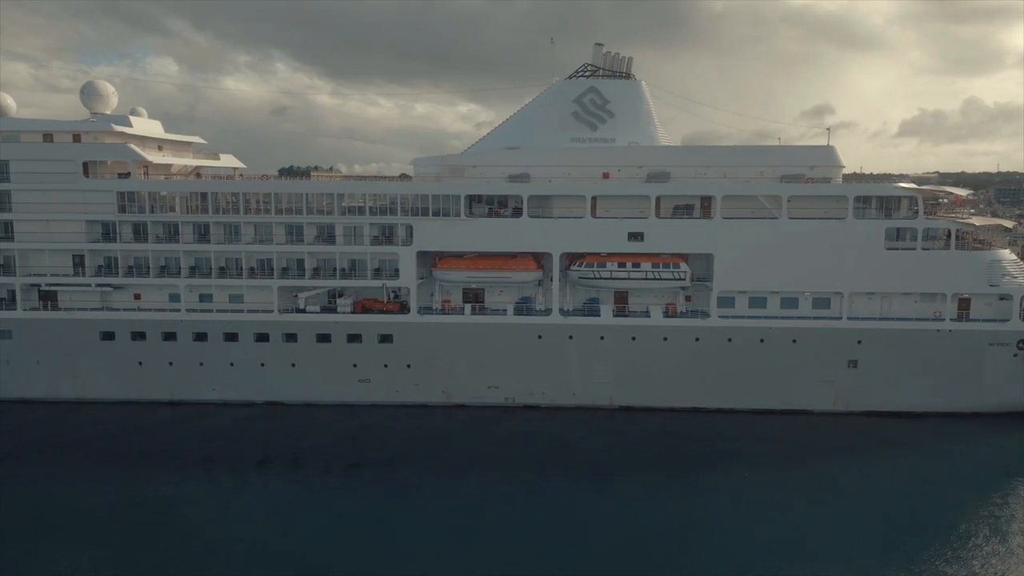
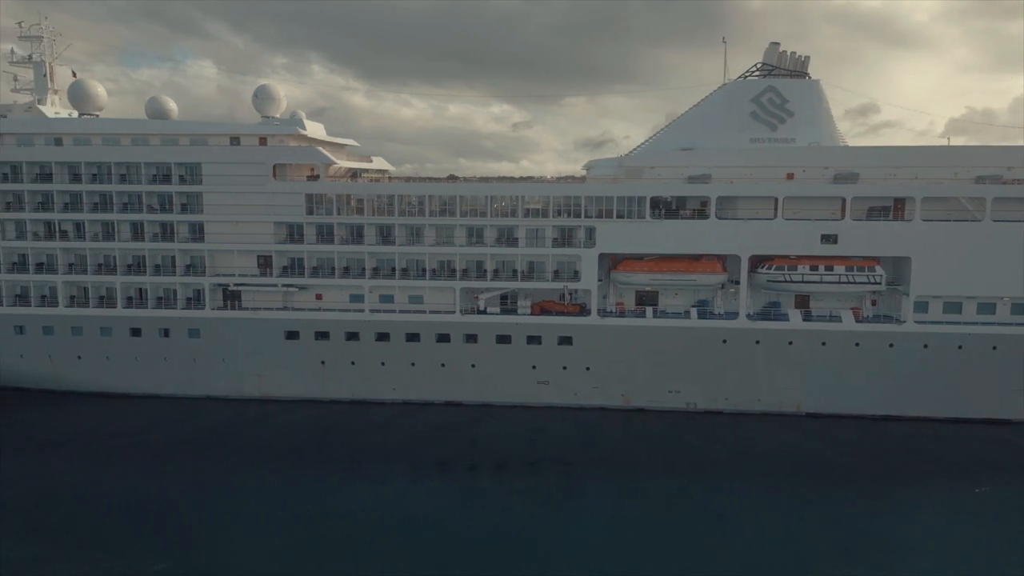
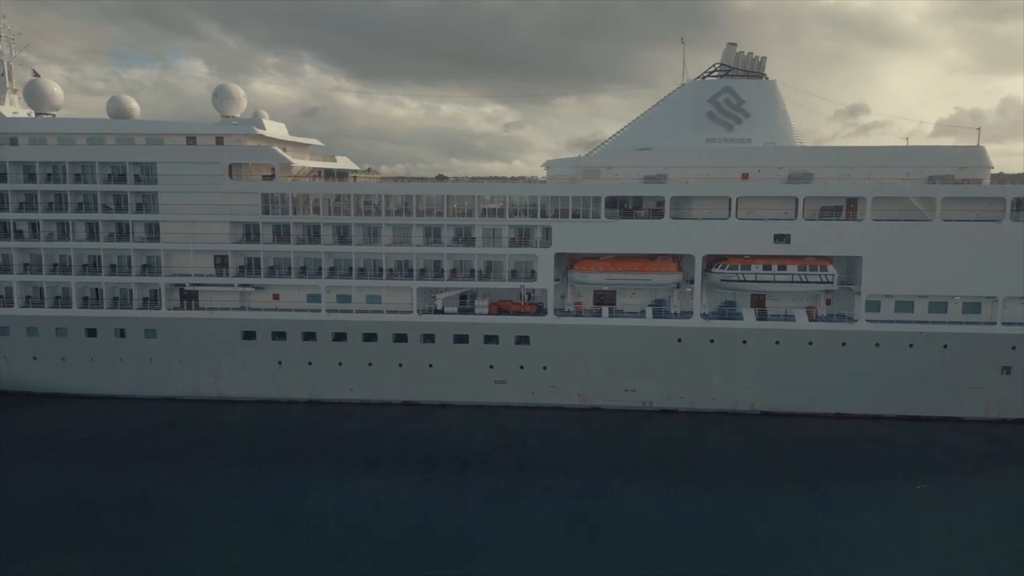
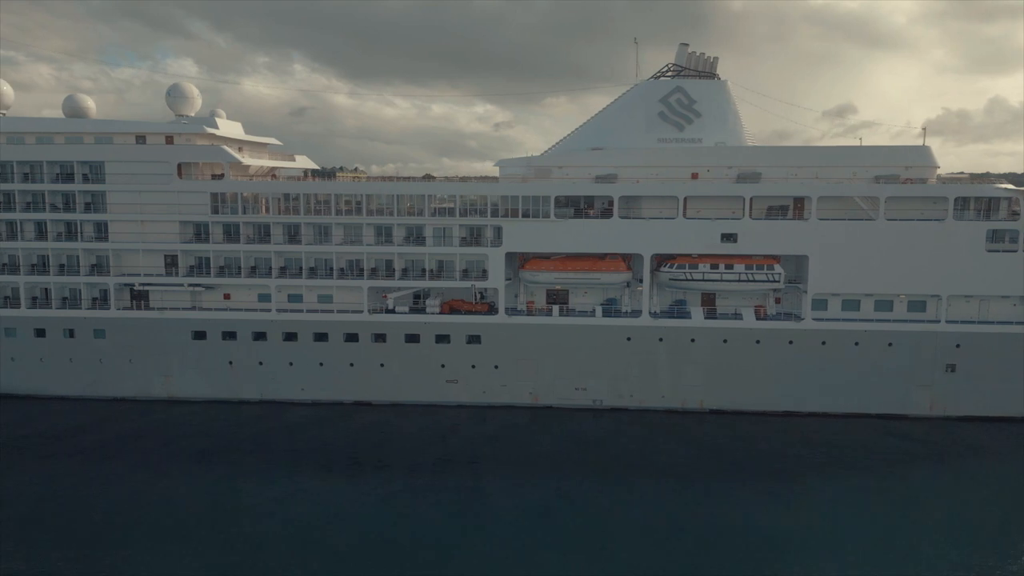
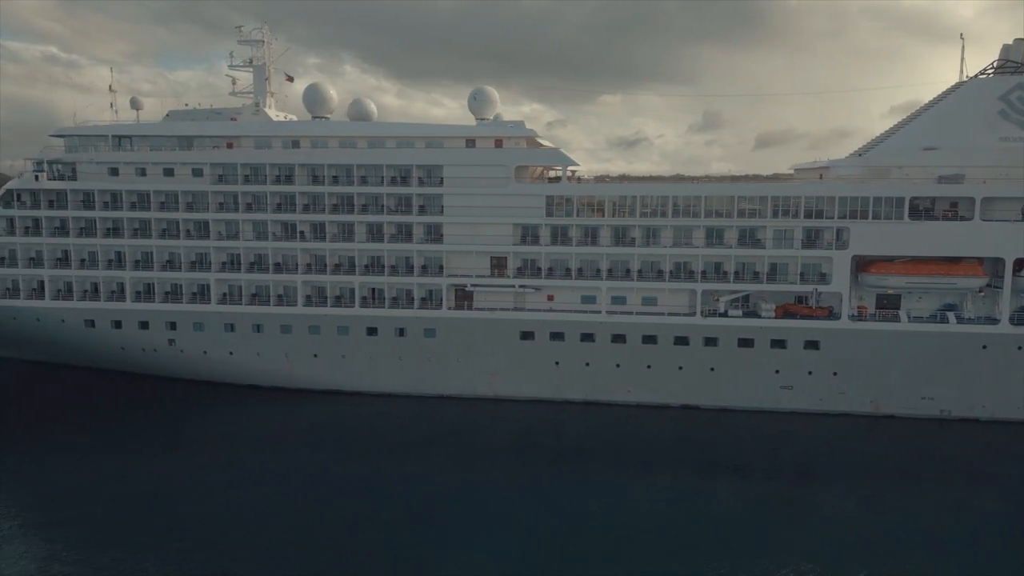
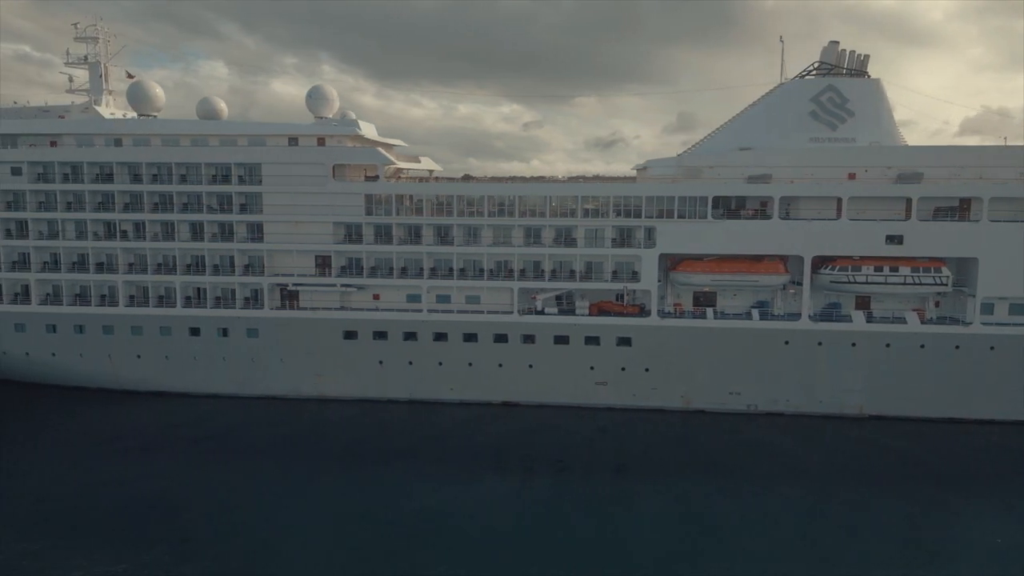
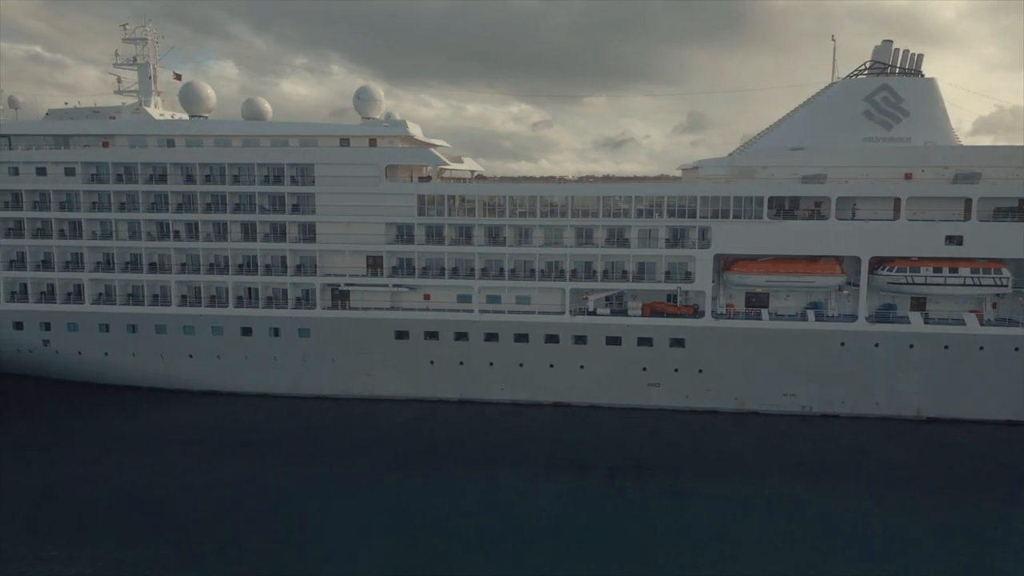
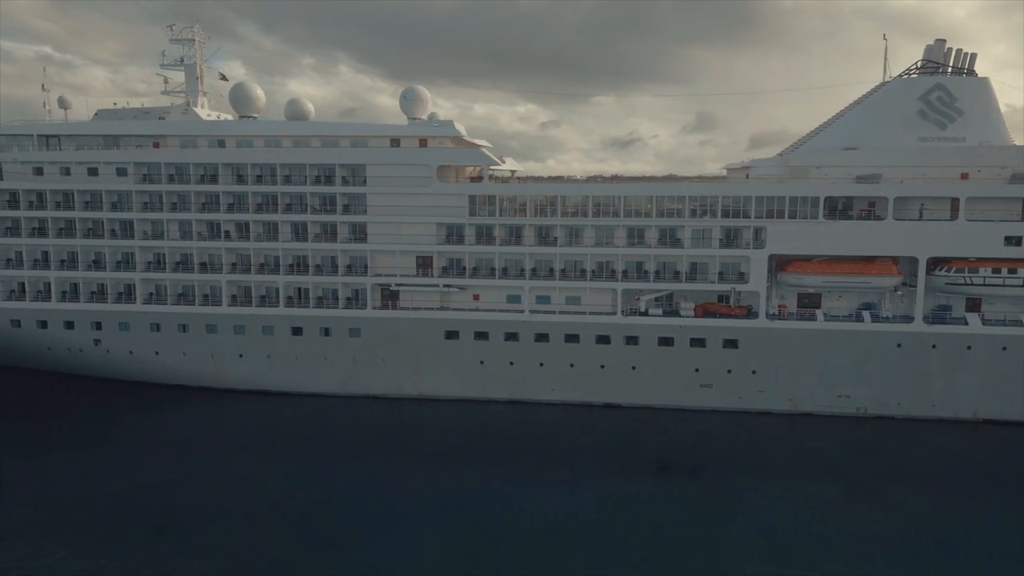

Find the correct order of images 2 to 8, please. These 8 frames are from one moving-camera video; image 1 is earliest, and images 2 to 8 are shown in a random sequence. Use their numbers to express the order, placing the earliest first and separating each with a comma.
4, 3, 2, 6, 7, 8, 5
